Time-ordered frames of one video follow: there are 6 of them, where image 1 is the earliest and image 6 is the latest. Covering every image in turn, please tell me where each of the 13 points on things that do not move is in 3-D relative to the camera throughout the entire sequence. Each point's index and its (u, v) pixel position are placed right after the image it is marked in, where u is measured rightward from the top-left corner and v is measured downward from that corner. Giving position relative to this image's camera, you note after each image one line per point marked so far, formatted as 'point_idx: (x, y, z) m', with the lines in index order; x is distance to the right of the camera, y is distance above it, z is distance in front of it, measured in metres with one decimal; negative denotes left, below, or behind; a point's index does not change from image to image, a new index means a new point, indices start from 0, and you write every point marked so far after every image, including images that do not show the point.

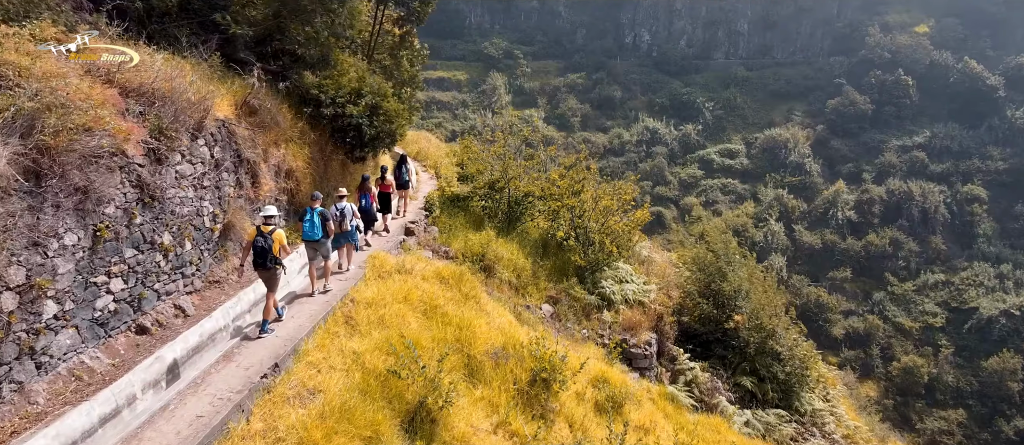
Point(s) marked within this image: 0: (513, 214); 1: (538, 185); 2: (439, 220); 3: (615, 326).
0: (0.0, +0.1, +12.7) m
1: (+0.5, +0.7, +12.8) m
2: (-1.3, +0.1, +12.0) m
3: (+1.8, -1.8, +11.3) m
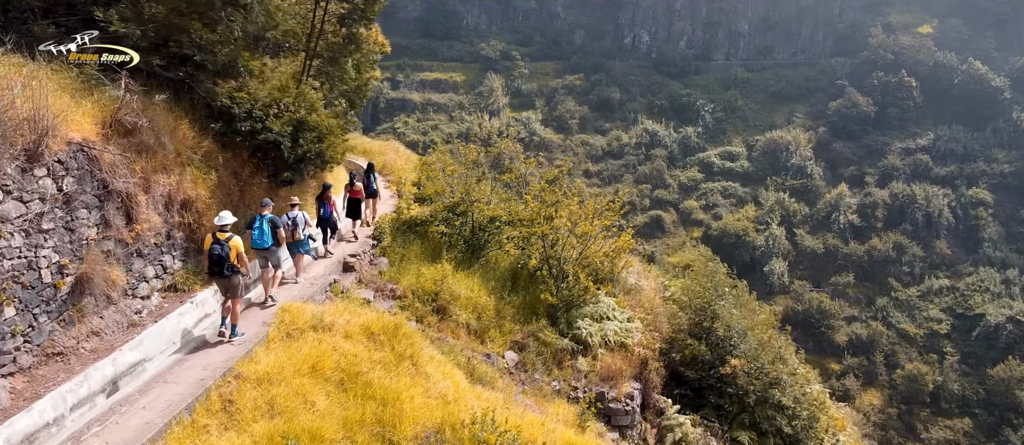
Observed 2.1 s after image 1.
0: (-0.6, -0.3, +11.1) m
1: (-0.1, +0.2, +11.1) m
2: (-1.9, -0.4, +10.4) m
3: (+1.2, -2.3, +9.7) m
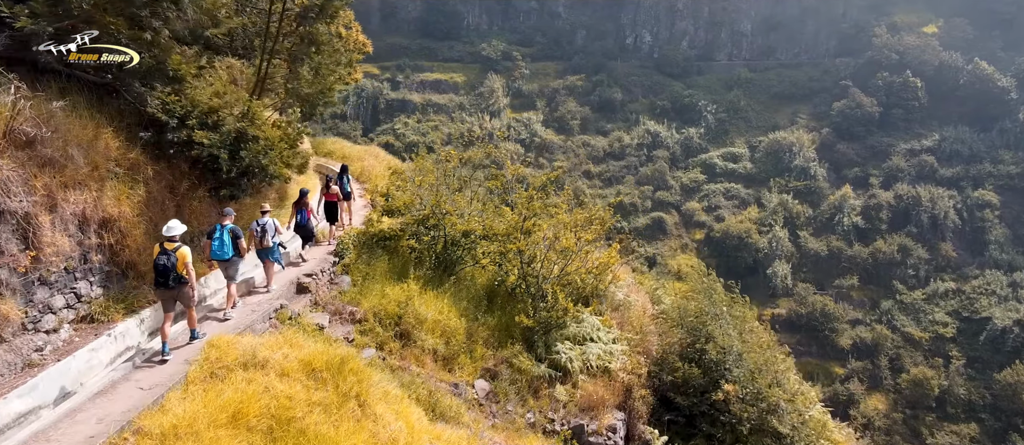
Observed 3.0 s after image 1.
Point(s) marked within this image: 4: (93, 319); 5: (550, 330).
0: (-1.0, -0.5, +10.3) m
1: (-0.5, 0.0, +10.3) m
2: (-2.3, -0.6, +9.6) m
3: (+0.8, -2.5, +8.8) m
4: (-4.1, -0.9, +6.4) m
5: (+0.6, -1.6, +9.7) m
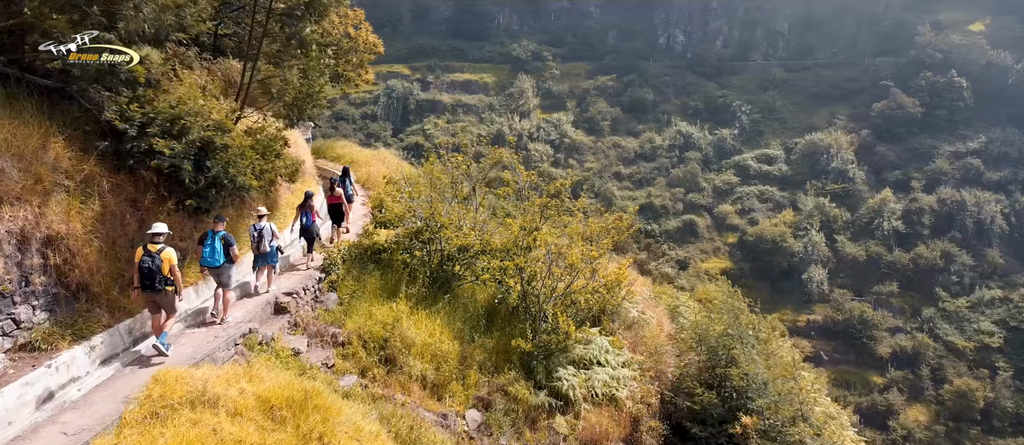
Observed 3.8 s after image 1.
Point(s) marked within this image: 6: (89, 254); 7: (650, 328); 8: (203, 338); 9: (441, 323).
0: (-1.0, -0.7, +9.6) m
1: (-0.5, -0.2, +9.6) m
2: (-2.3, -0.8, +9.0) m
3: (+0.7, -2.7, +8.1) m
4: (-4.2, -1.1, +5.9) m
5: (+0.5, -1.8, +9.0) m
6: (-4.1, -0.3, +6.4) m
7: (+2.4, -1.8, +11.4) m
8: (-3.3, -1.2, +6.9) m
9: (-1.0, -1.3, +8.8) m
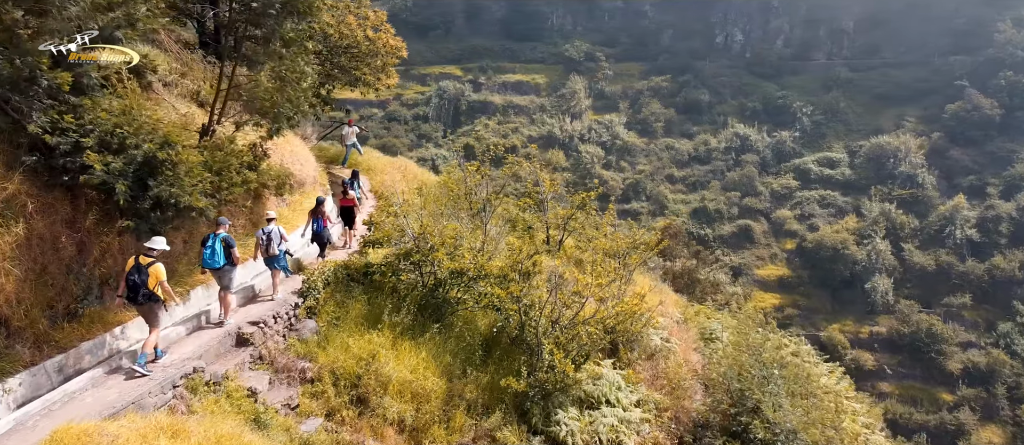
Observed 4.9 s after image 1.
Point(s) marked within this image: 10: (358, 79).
0: (-1.0, -1.0, +8.7) m
1: (-0.5, -0.5, +8.7) m
2: (-2.4, -1.1, +8.2) m
3: (+0.6, -3.0, +7.1) m
4: (-4.5, -1.3, +5.3) m
5: (+0.5, -2.1, +8.0) m
6: (-4.3, -0.5, +5.7) m
7: (+2.5, -2.1, +10.2) m
8: (-3.5, -1.4, +6.2) m
9: (-1.0, -1.6, +7.9) m
10: (-3.6, +3.4, +15.4) m
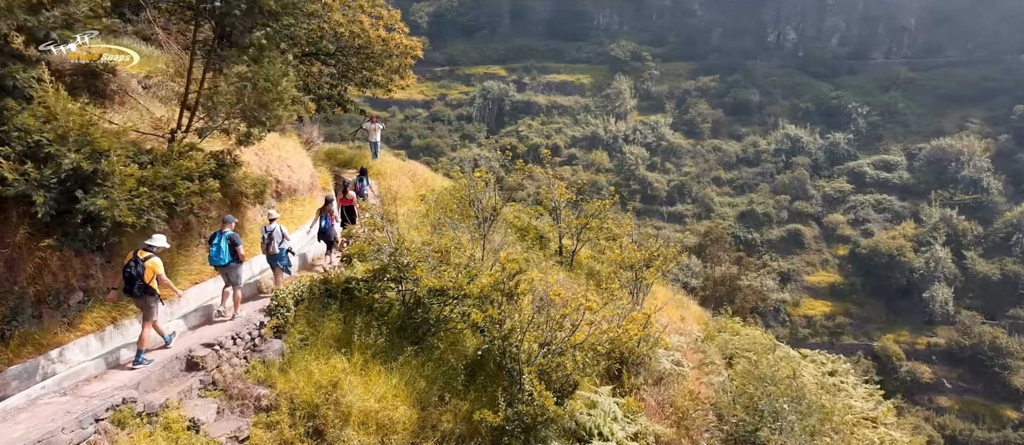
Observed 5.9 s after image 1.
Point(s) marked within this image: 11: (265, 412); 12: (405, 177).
0: (-1.2, -1.2, +8.1) m
1: (-0.6, -0.6, +8.0) m
2: (-2.6, -1.2, +7.7) m
3: (+0.2, -3.2, +6.3) m
4: (-4.9, -1.4, +4.9) m
5: (+0.2, -2.3, +7.2) m
6: (-4.7, -0.7, +5.4) m
7: (+2.4, -2.3, +9.3) m
8: (-3.8, -1.6, +5.7) m
9: (-1.3, -1.8, +7.3) m
10: (-3.2, +3.2, +14.9) m
11: (-2.5, -1.9, +6.5) m
12: (-2.3, +1.1, +14.9) m
